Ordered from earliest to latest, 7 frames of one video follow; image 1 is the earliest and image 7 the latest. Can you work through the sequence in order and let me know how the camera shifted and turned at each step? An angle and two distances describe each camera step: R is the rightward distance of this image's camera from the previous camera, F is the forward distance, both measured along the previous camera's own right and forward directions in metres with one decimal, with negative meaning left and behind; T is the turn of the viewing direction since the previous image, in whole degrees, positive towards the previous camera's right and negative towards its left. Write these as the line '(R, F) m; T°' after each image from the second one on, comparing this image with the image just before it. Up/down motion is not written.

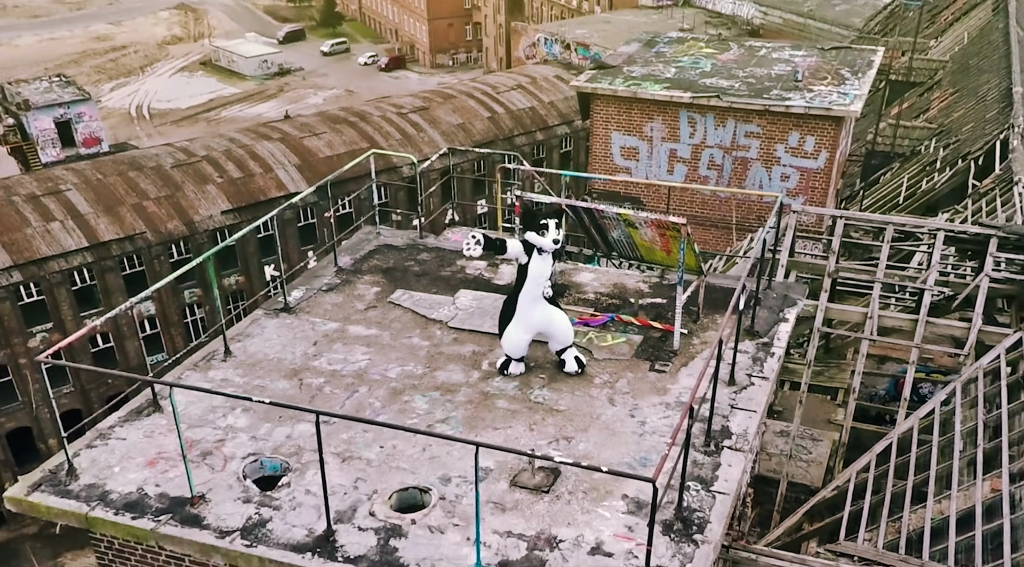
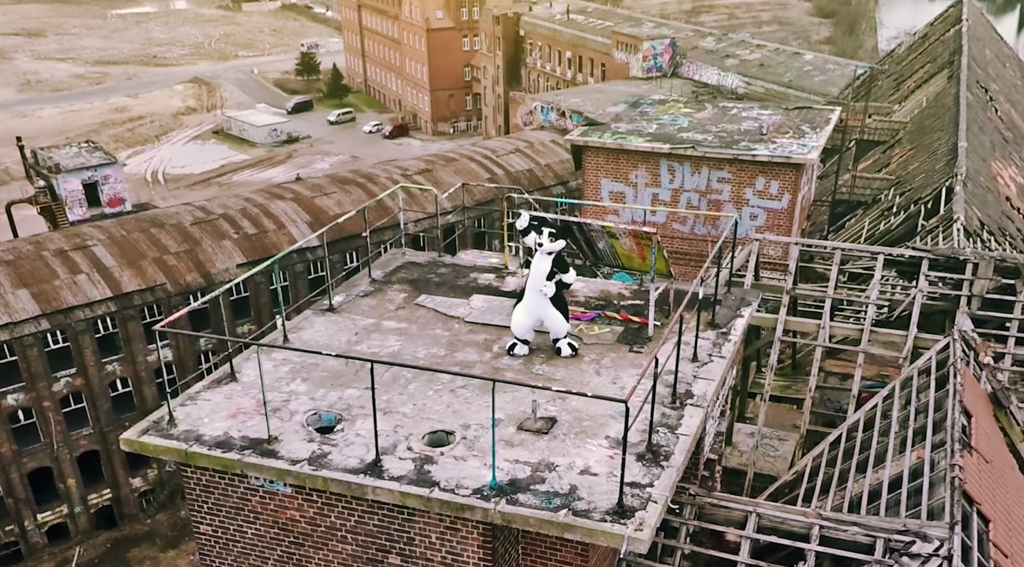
(-0.1, -1.6) m; 0°
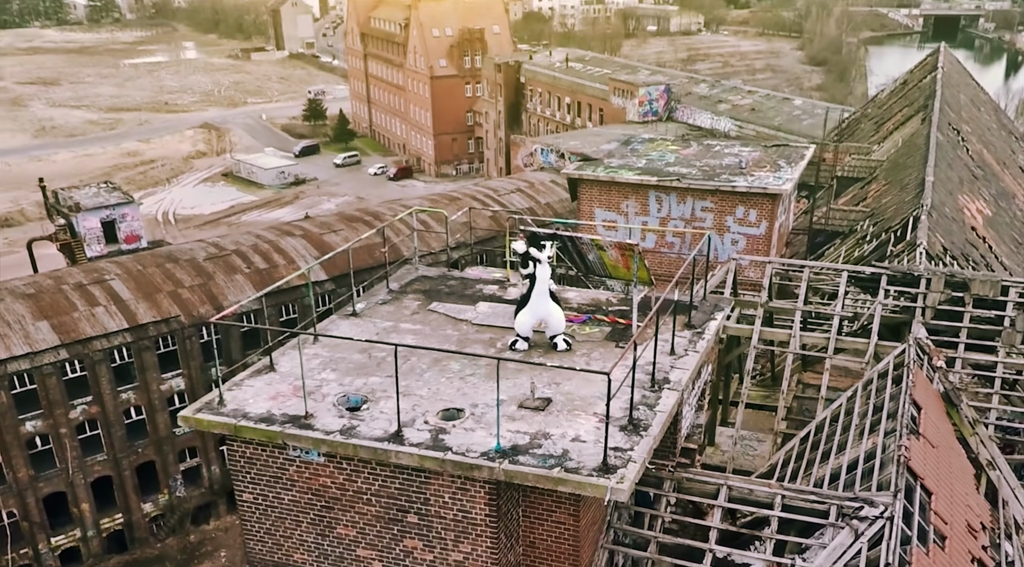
(0.0, -1.2) m; 0°
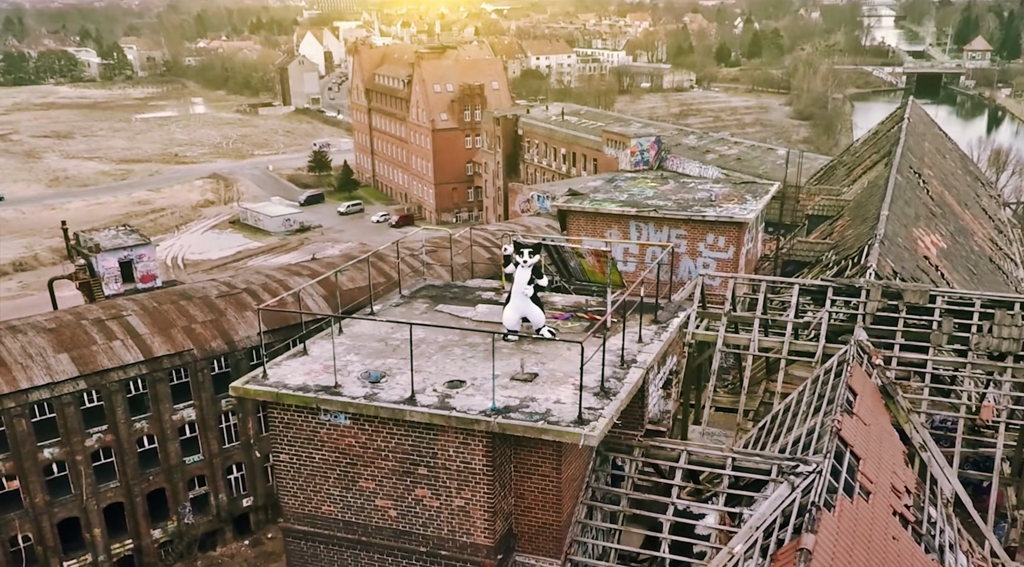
(+0.1, -1.8) m; 0°
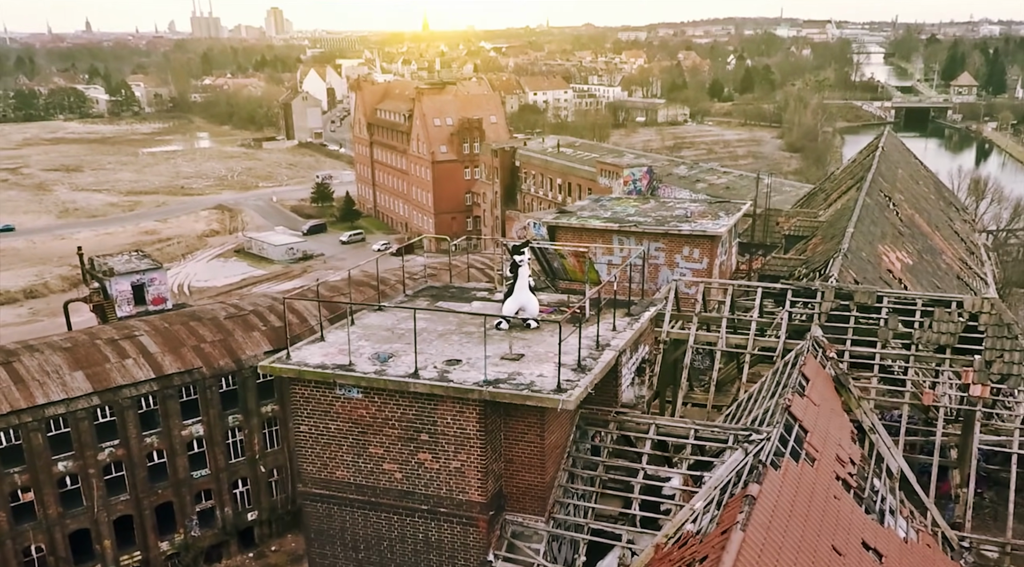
(+0.1, -1.5) m; 0°
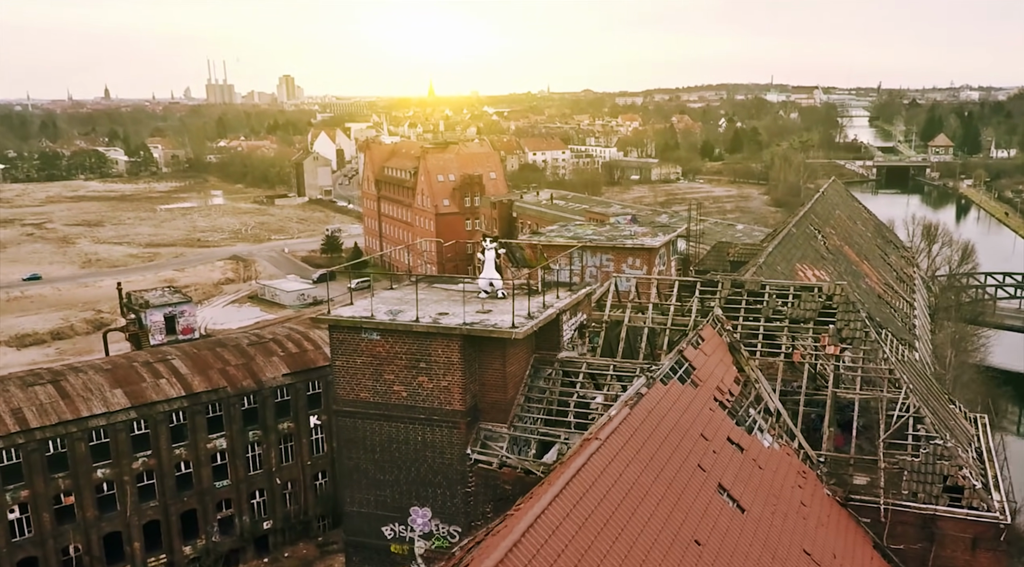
(+0.6, -4.3) m; 0°
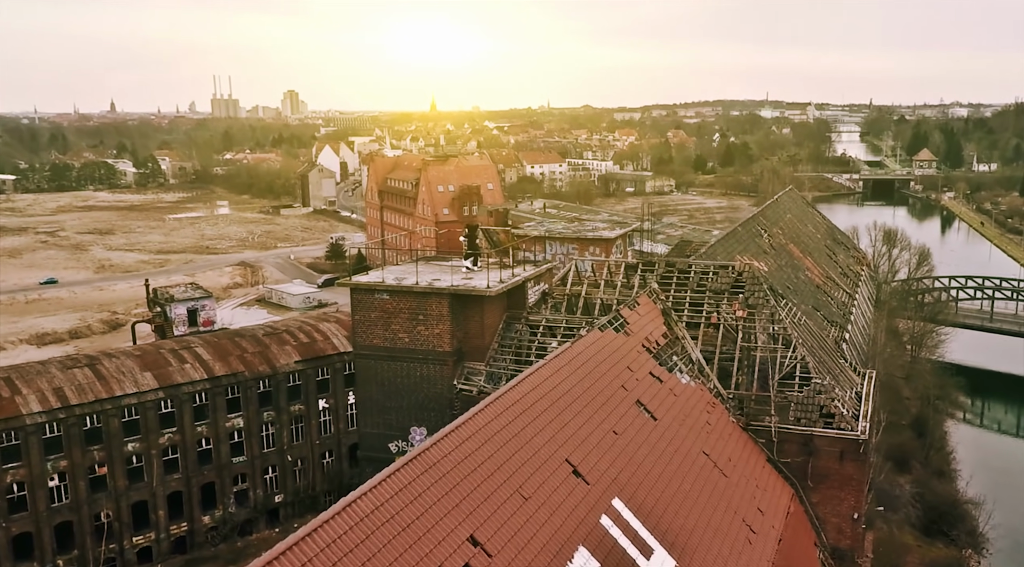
(+0.6, -4.1) m; 0°
